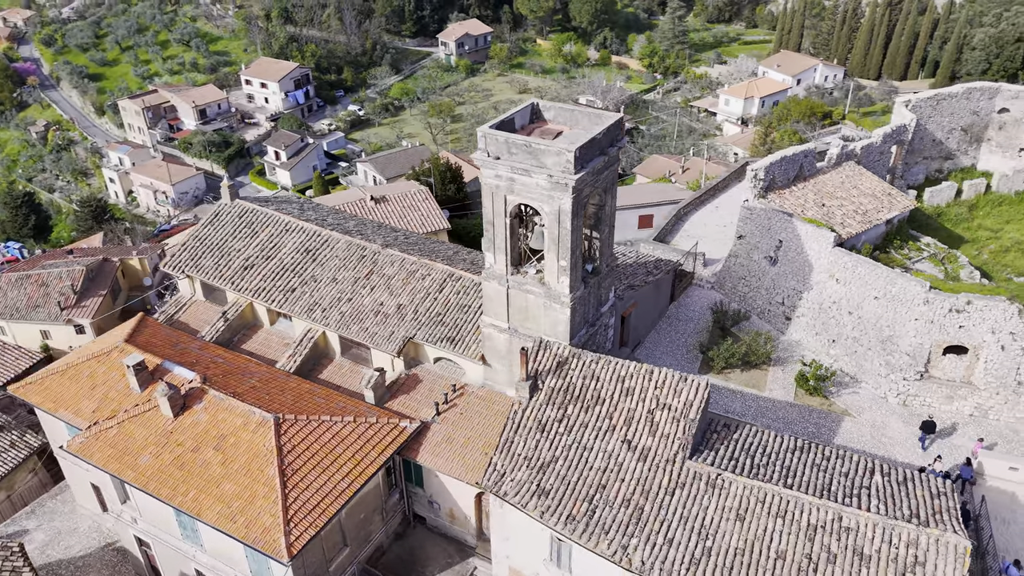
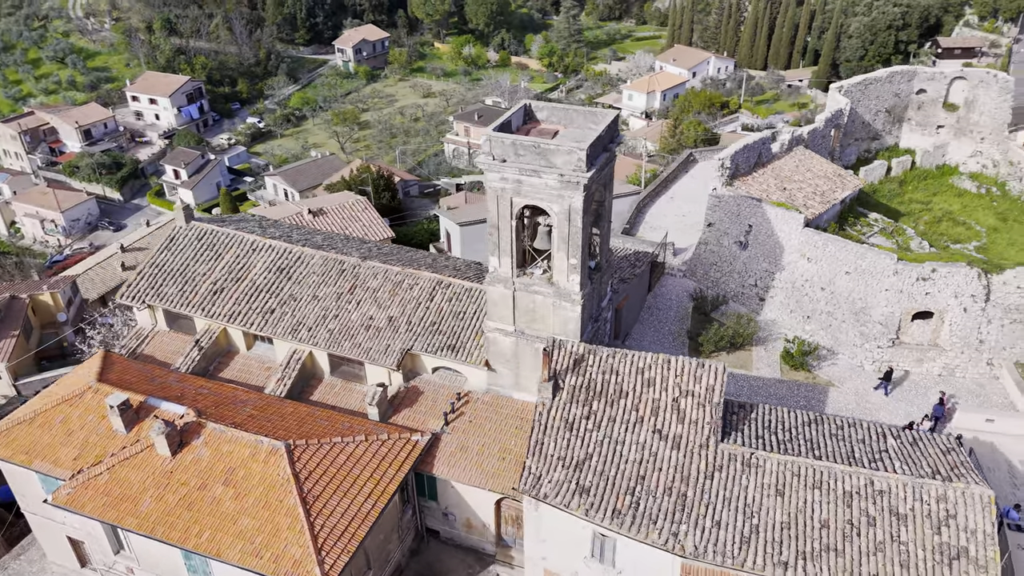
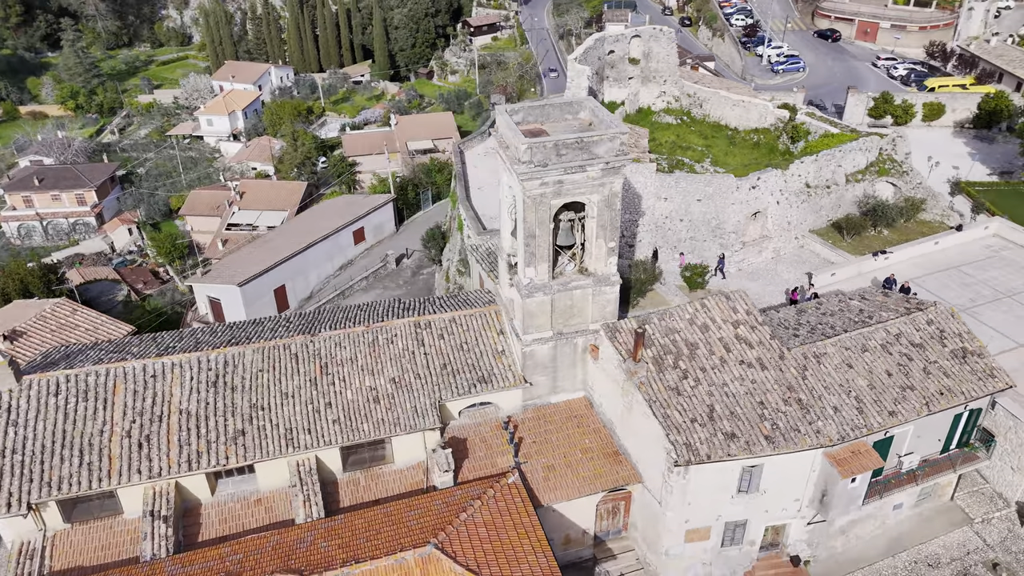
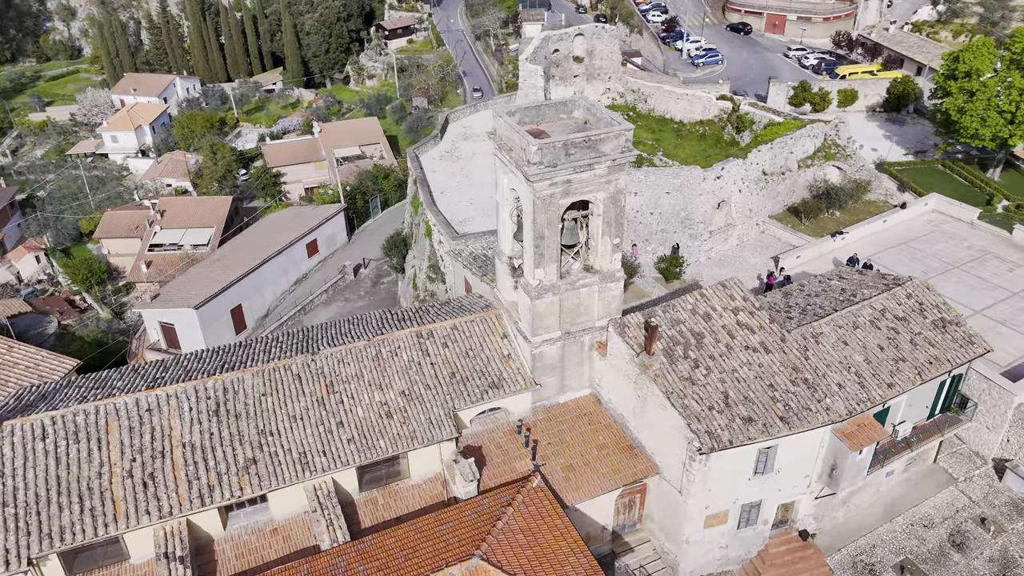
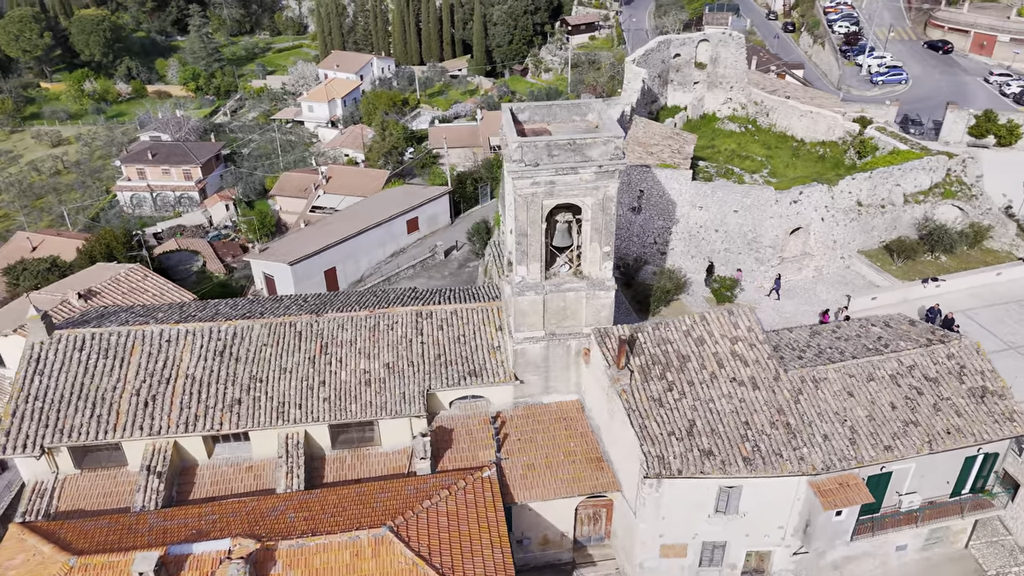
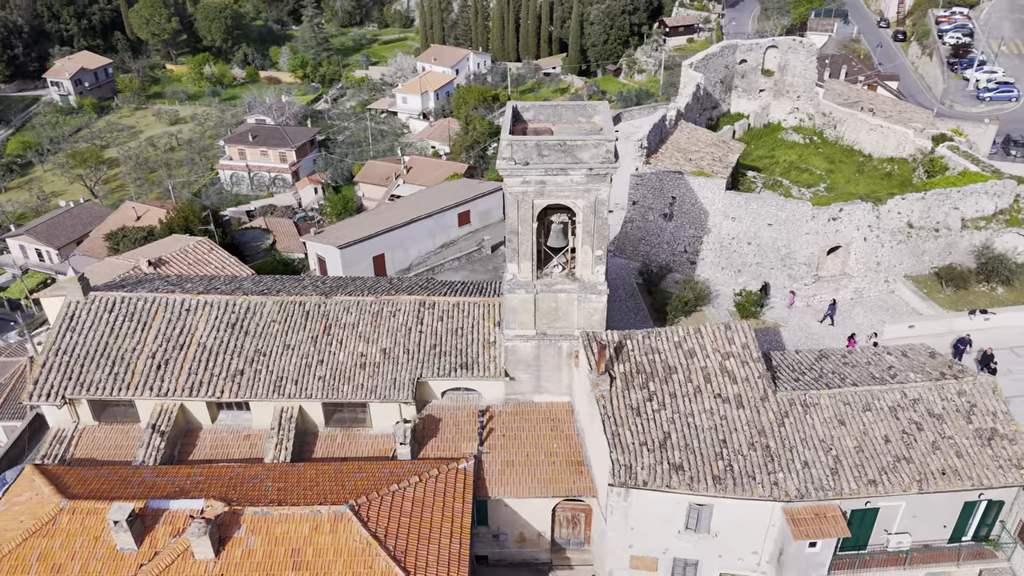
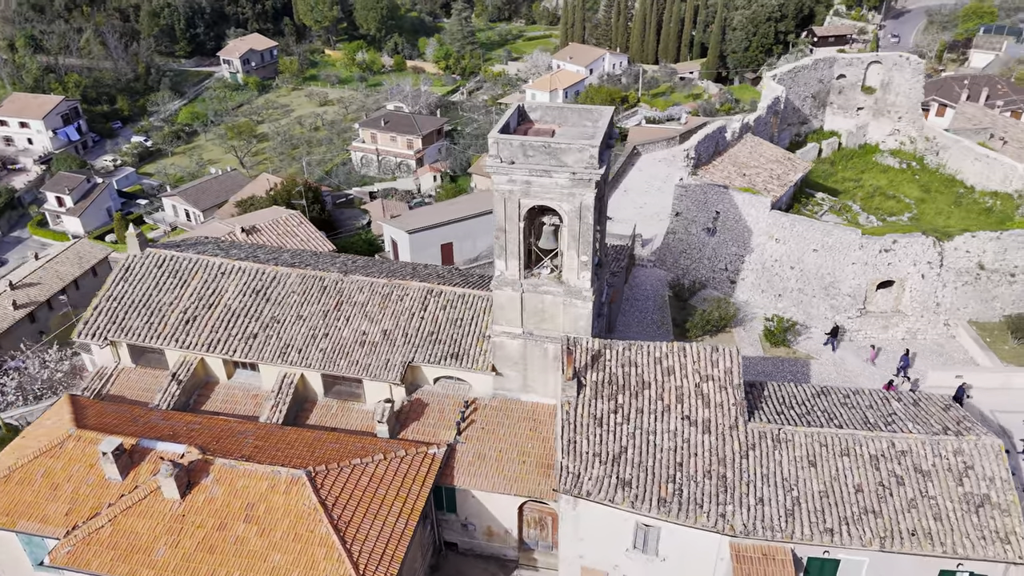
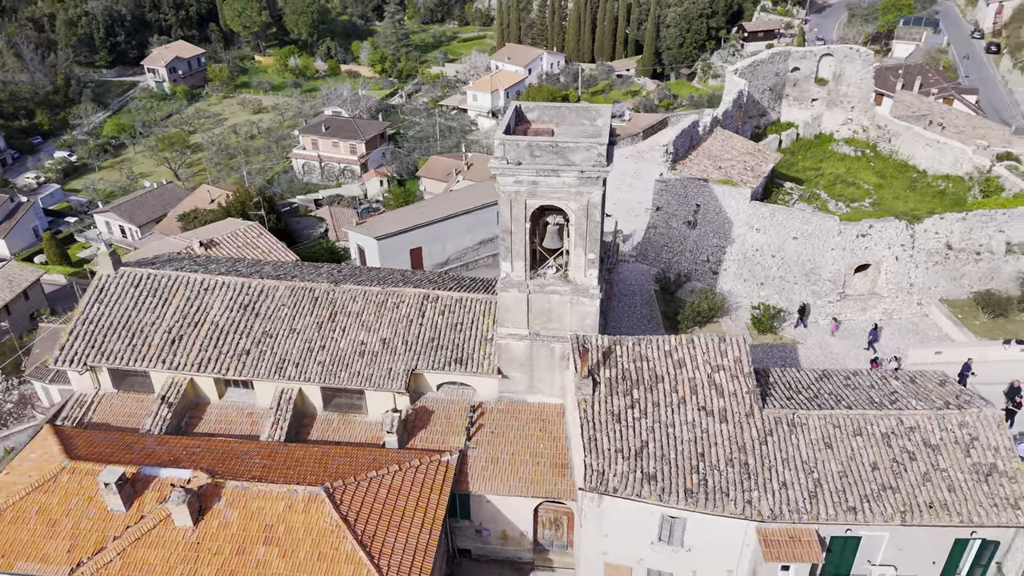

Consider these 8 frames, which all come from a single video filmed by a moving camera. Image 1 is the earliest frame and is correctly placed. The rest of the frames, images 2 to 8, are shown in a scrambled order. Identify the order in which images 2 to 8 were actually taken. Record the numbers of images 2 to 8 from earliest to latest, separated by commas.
2, 7, 8, 6, 5, 3, 4
